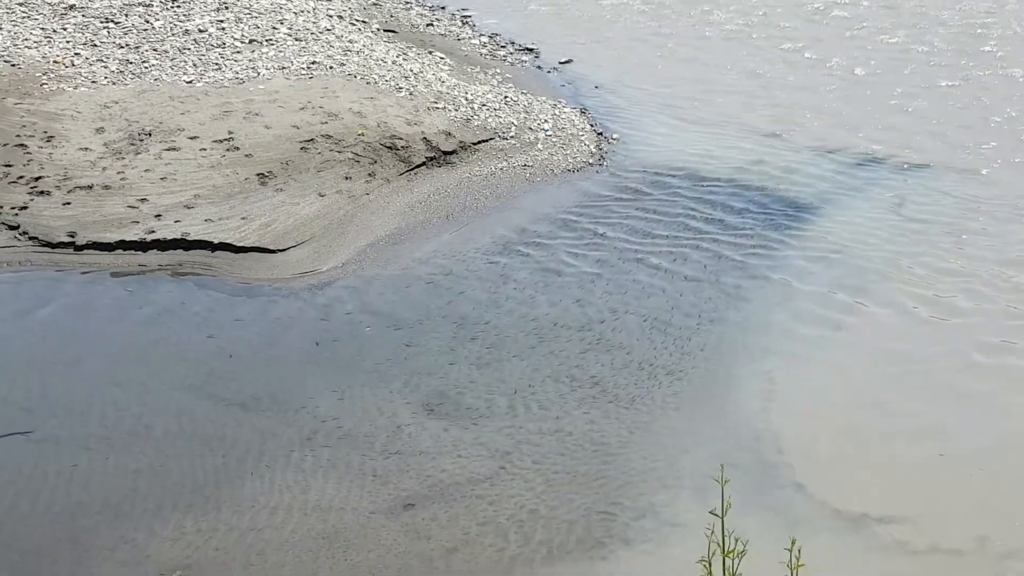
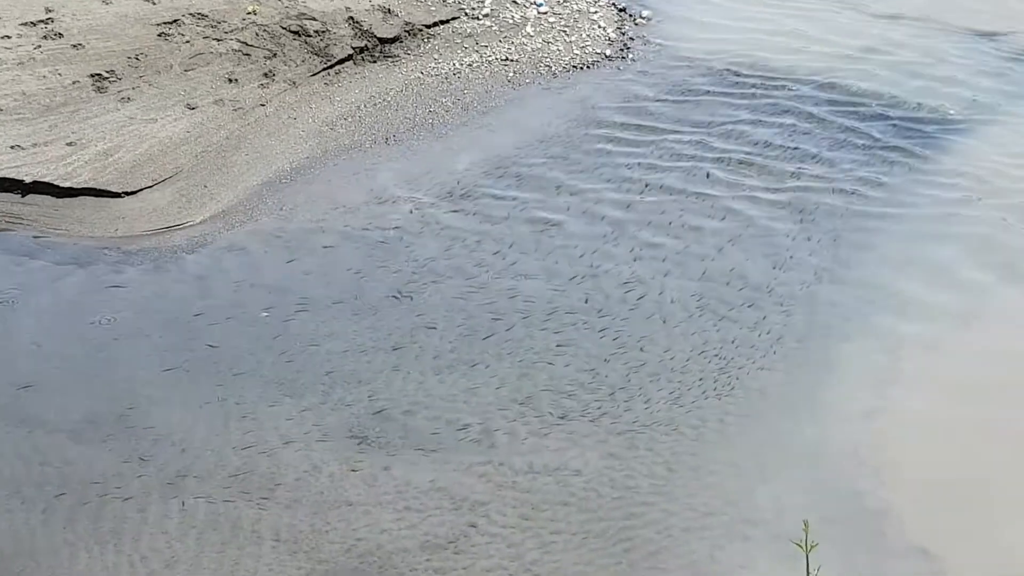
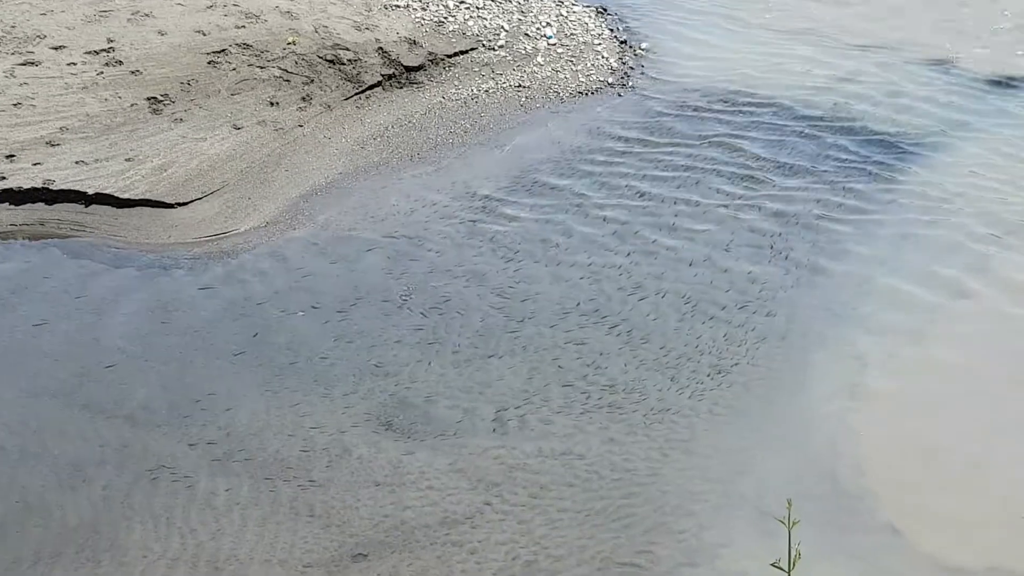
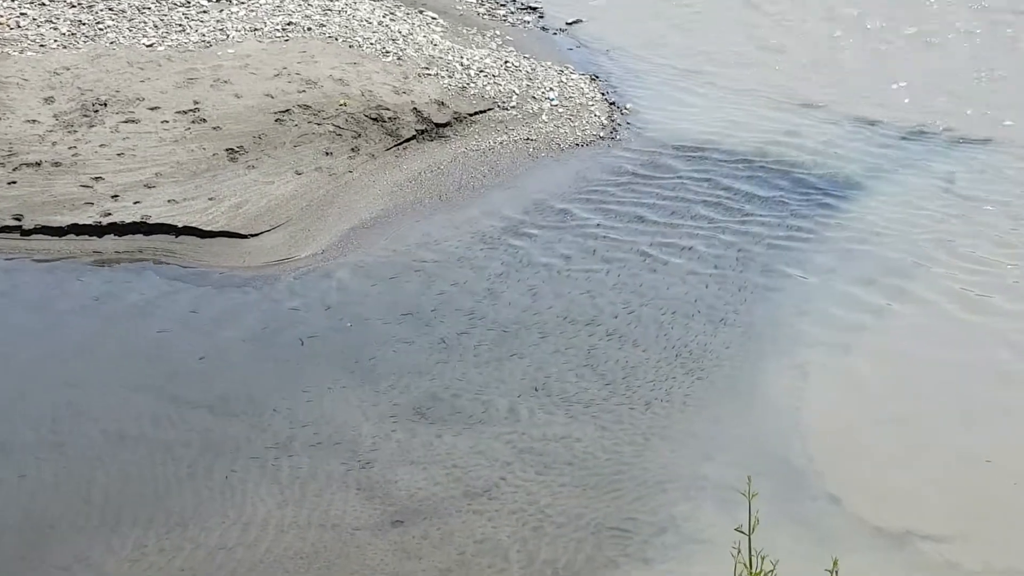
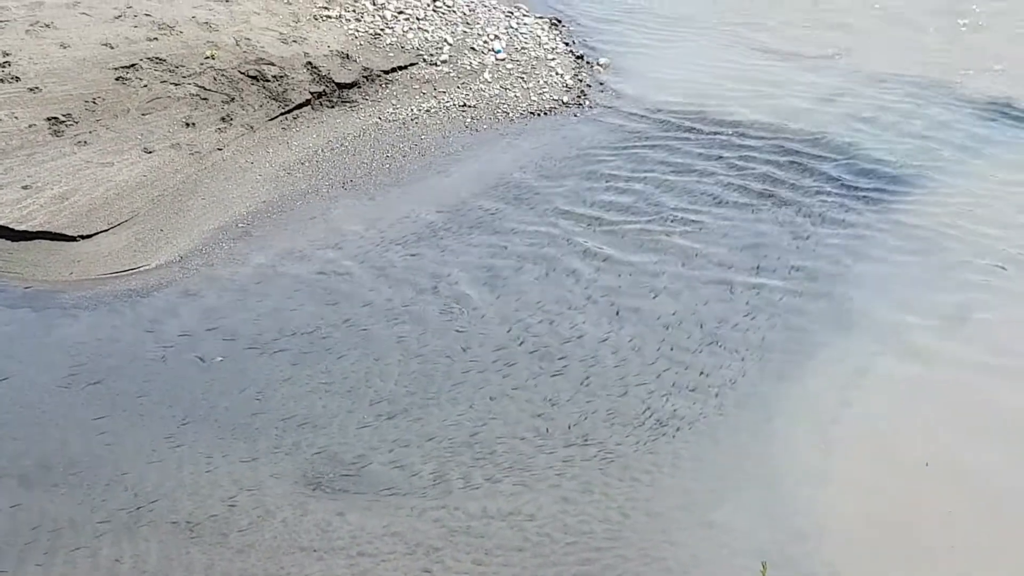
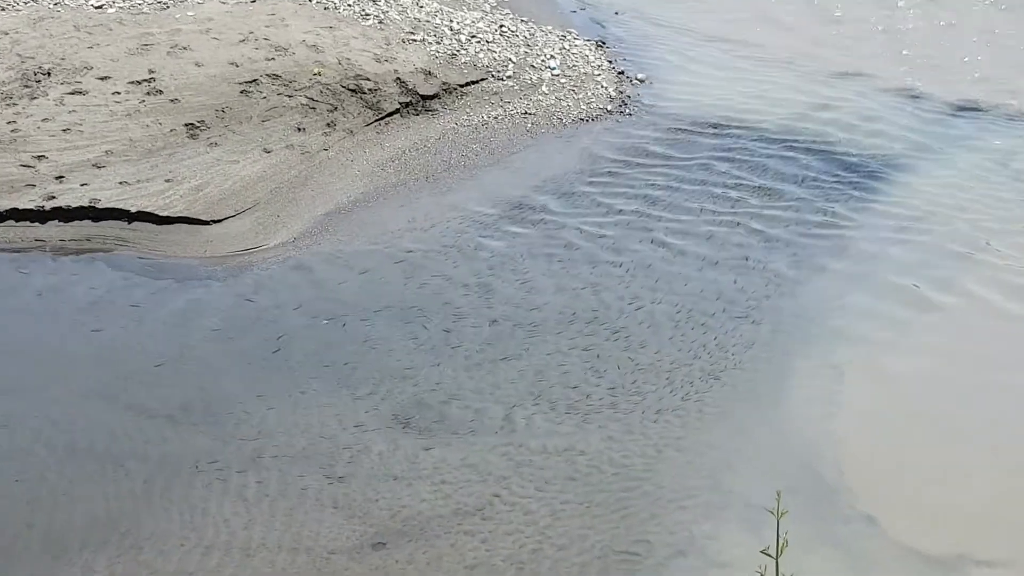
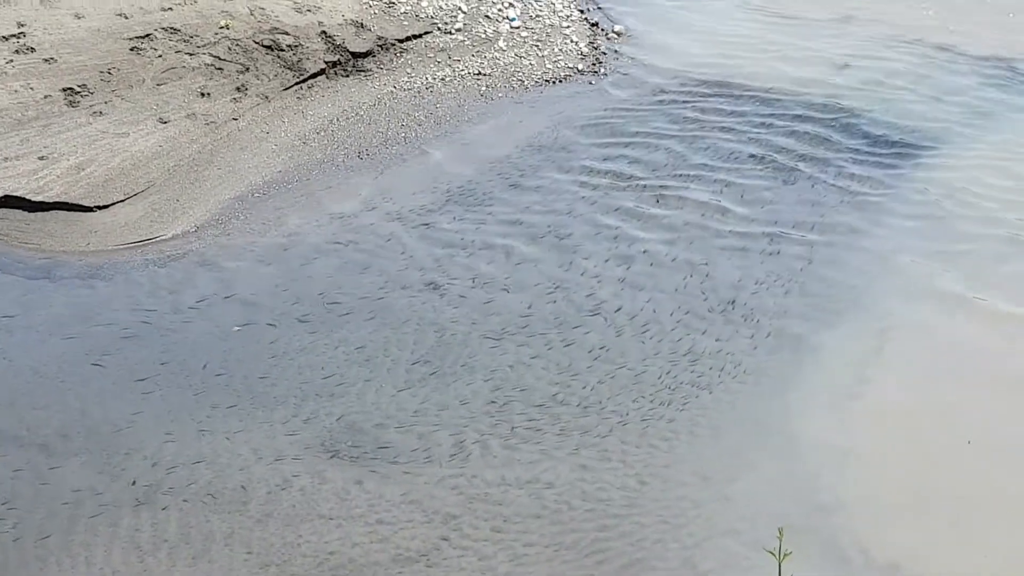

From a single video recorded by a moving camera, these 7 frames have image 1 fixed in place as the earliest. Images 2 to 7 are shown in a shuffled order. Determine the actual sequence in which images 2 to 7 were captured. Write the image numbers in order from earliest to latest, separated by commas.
4, 6, 3, 2, 7, 5
